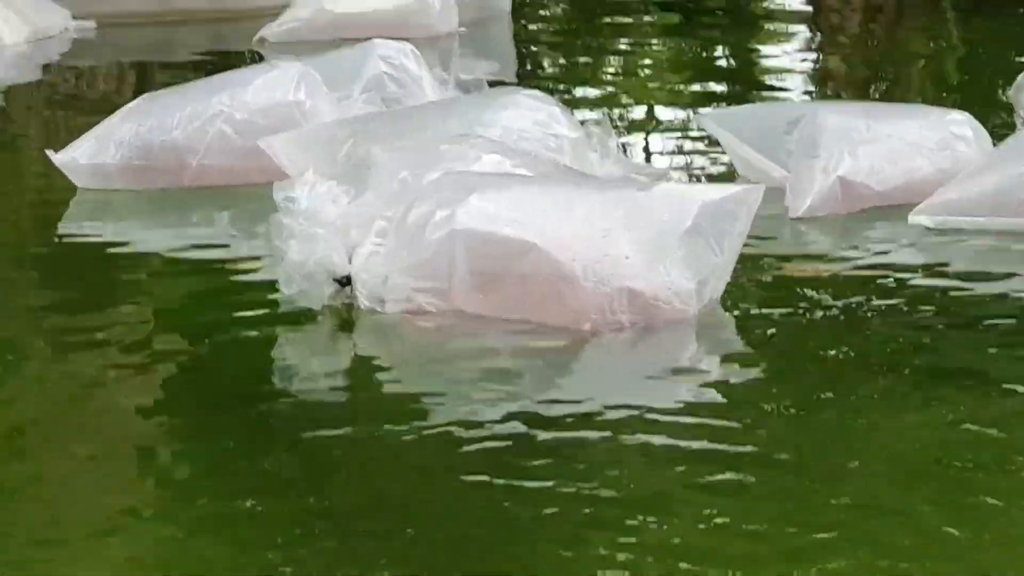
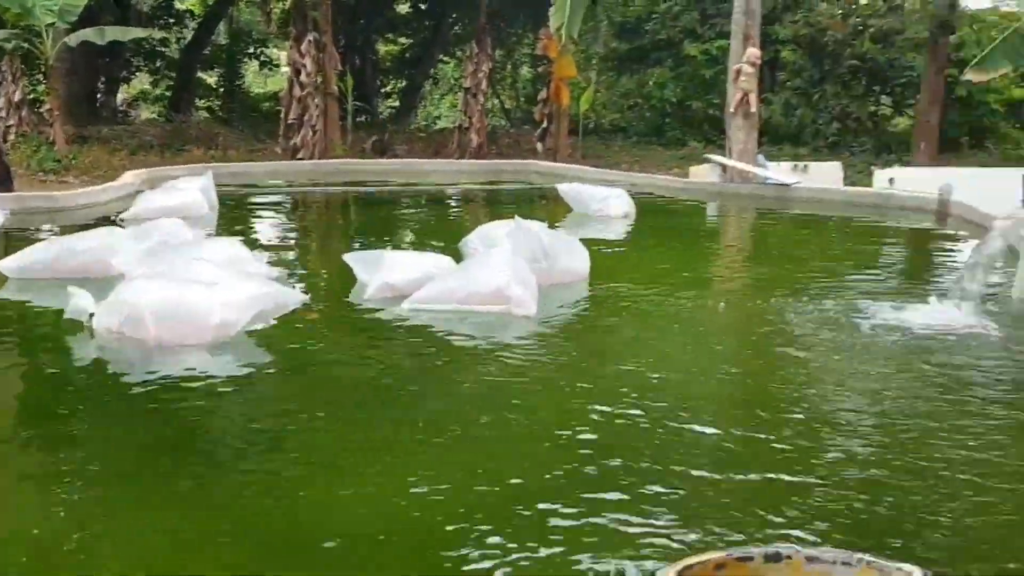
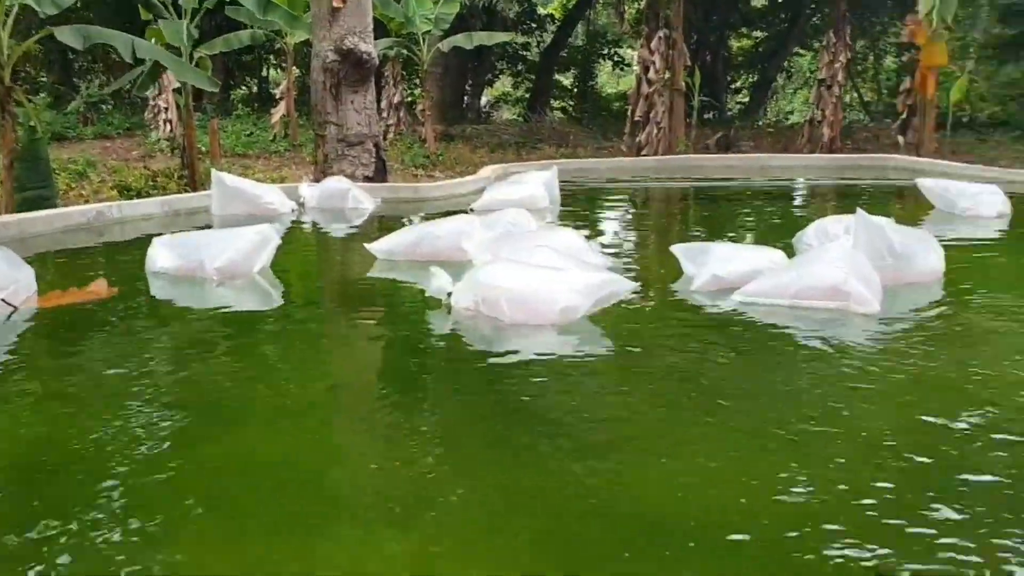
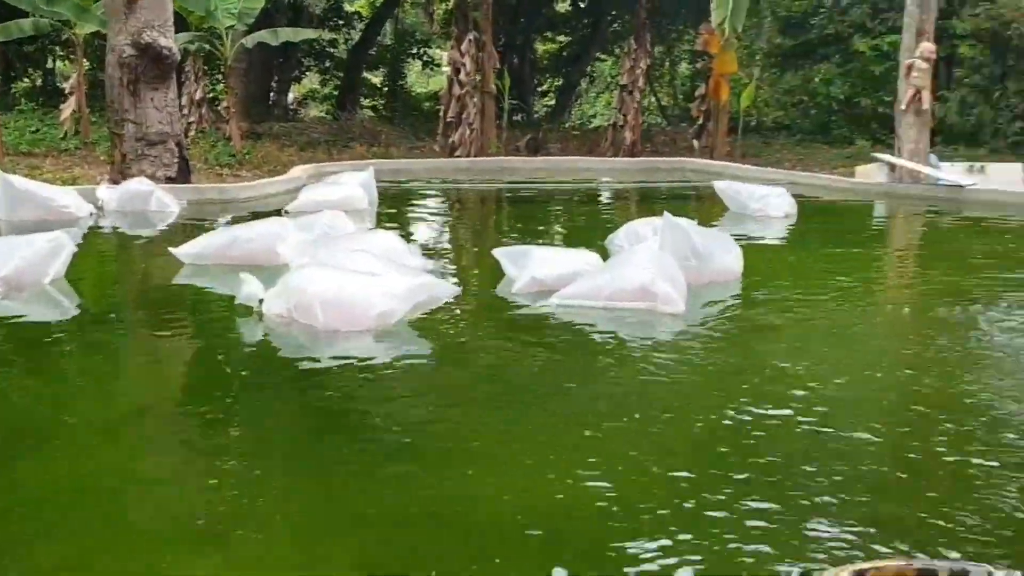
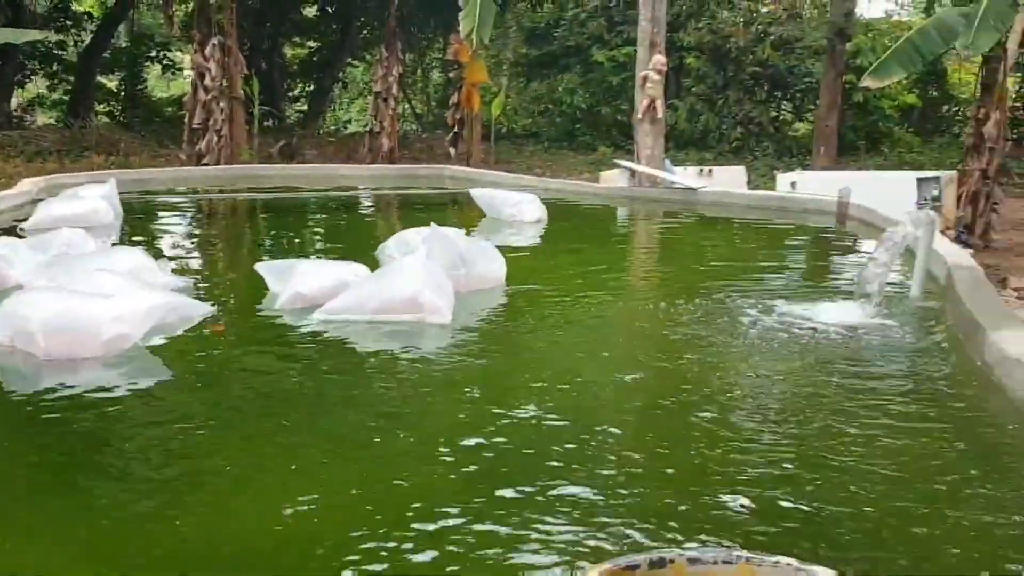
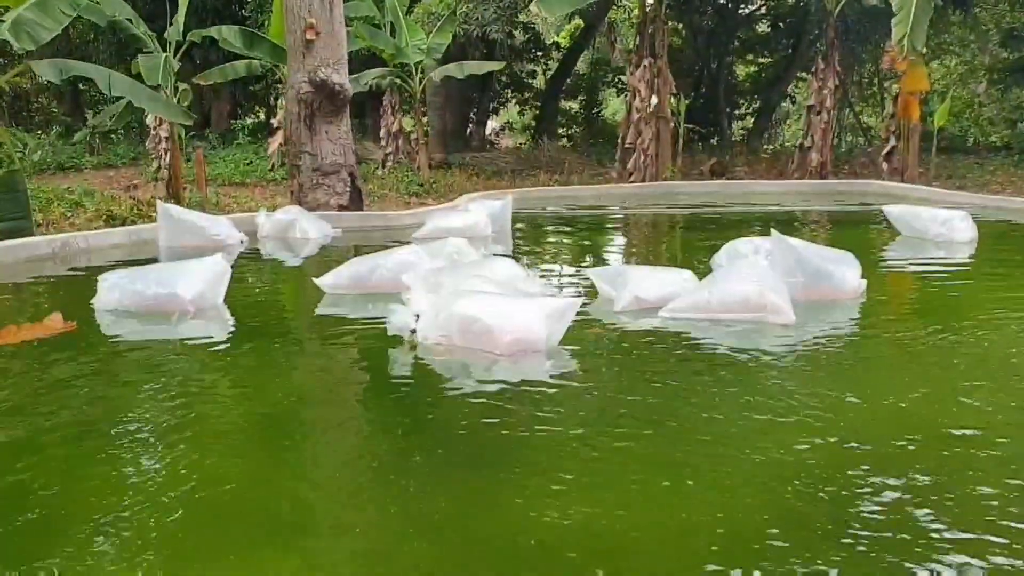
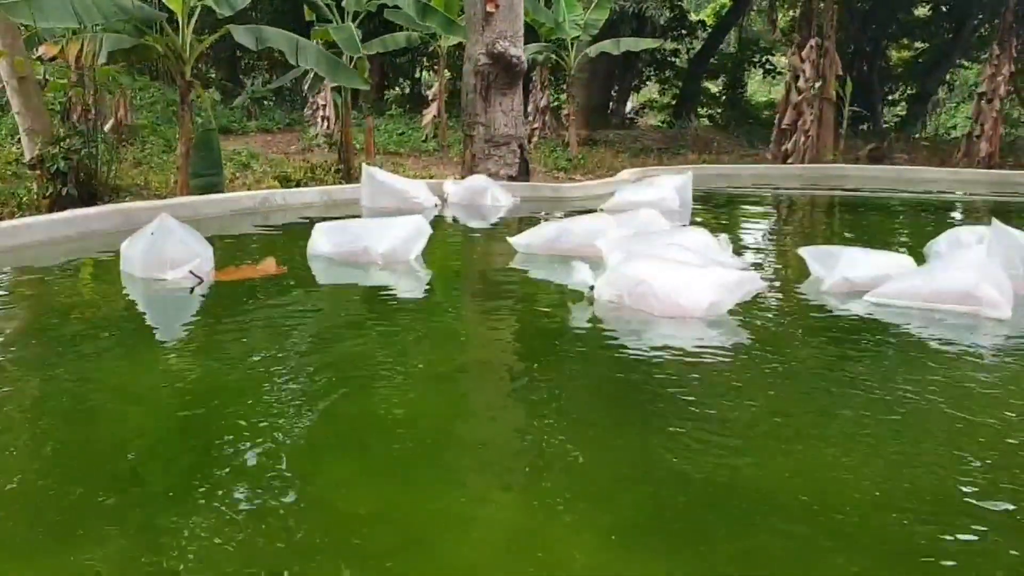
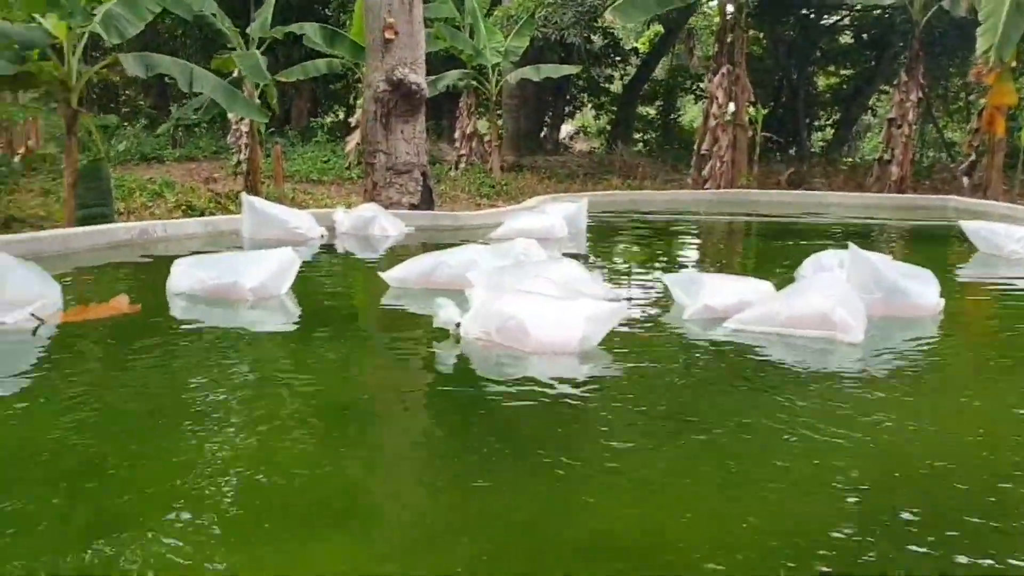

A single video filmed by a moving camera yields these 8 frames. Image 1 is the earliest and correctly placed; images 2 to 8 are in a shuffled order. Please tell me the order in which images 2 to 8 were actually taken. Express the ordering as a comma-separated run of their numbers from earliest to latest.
6, 8, 7, 3, 4, 2, 5
